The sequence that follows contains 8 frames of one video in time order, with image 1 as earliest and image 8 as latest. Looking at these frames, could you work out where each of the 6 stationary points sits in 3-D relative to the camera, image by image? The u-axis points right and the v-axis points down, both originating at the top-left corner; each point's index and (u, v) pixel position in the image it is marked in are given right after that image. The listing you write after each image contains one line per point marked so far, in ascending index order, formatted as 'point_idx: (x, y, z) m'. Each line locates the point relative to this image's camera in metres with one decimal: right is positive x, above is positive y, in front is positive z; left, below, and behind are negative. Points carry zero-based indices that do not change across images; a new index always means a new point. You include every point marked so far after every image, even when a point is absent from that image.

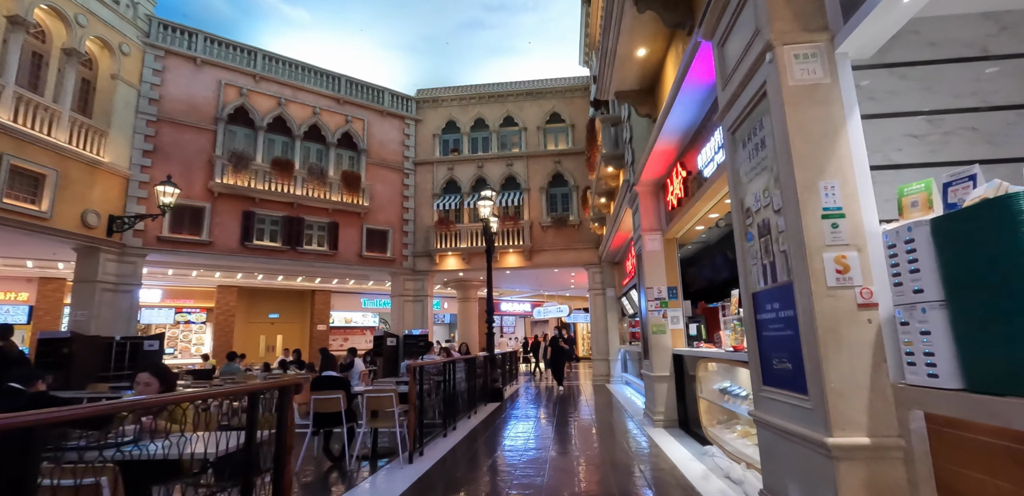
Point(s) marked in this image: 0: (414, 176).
0: (-3.2, +2.3, +15.6) m
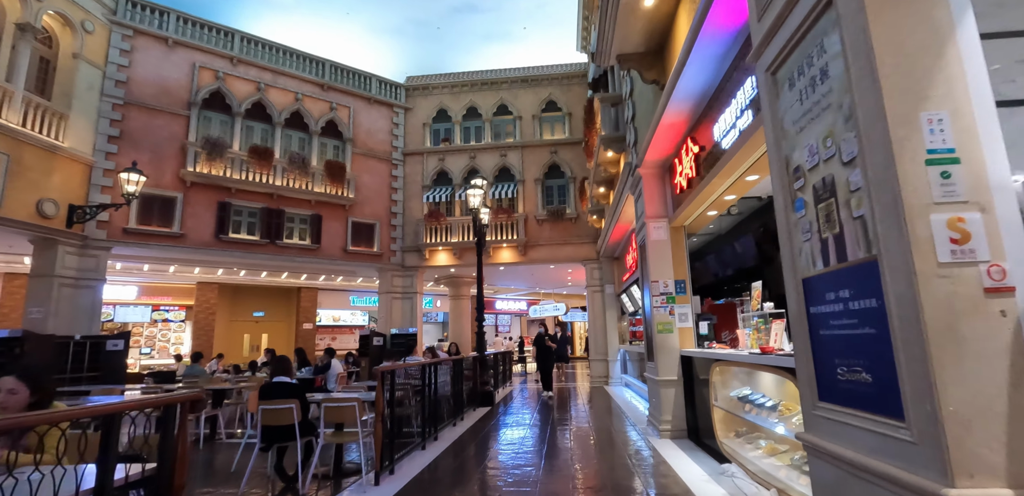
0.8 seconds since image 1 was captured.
0: (-3.3, +2.5, +14.8) m
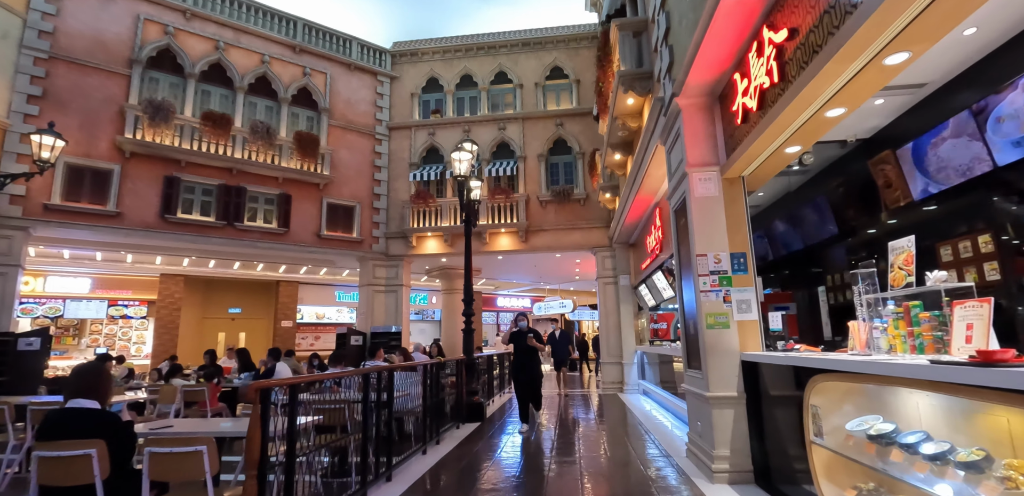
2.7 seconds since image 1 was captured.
0: (-3.3, +2.8, +13.1) m
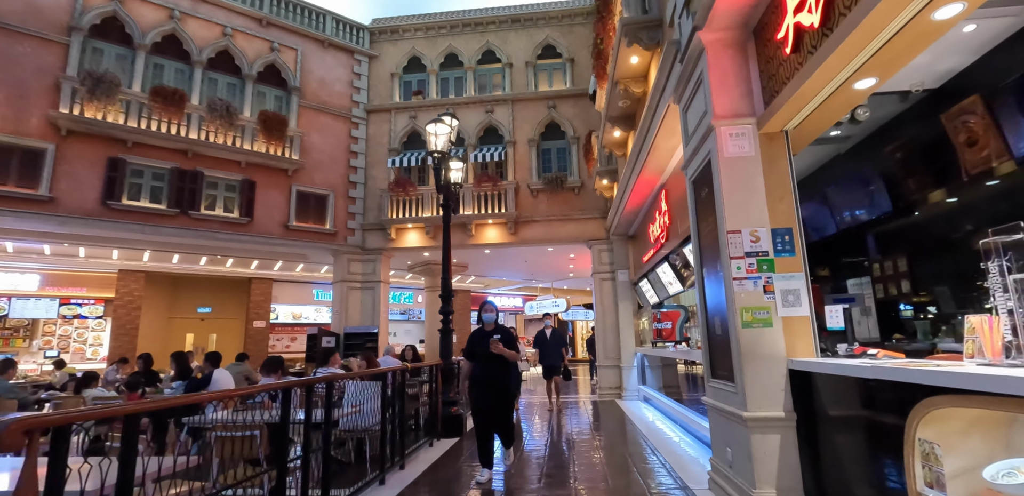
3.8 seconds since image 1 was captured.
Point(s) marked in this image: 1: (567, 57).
0: (-3.6, +3.0, +12.0) m
1: (+1.3, +4.6, +11.8) m
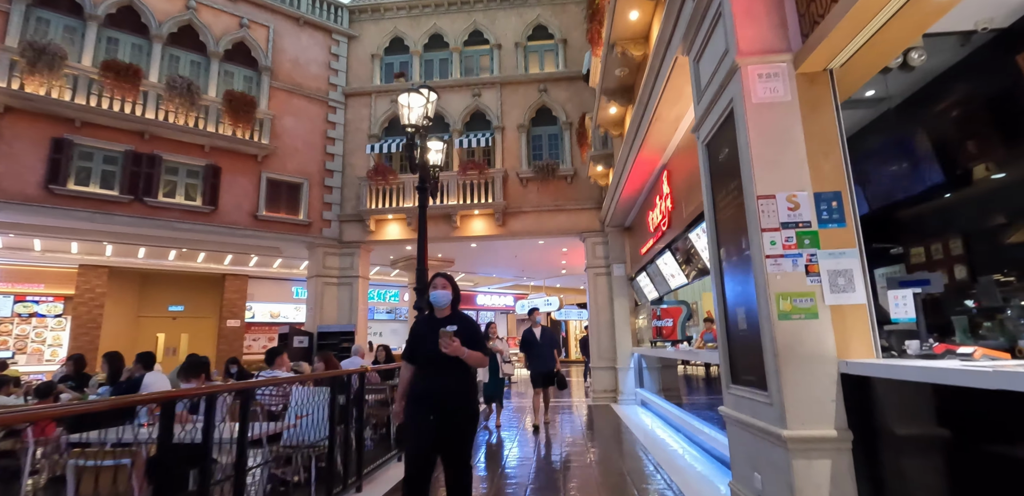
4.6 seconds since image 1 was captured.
0: (-3.9, +3.2, +11.2) m
1: (+1.1, +4.8, +11.1) m
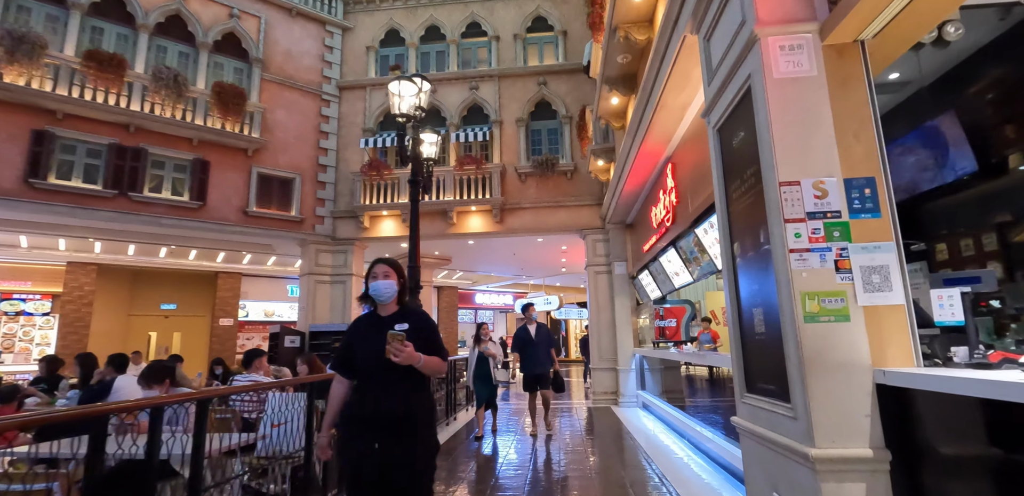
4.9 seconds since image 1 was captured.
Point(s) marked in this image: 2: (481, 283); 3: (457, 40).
0: (-3.9, +3.2, +10.9) m
1: (+1.0, +4.8, +10.7) m
2: (-1.2, -1.3, +18.4) m
3: (-1.2, +4.7, +11.0) m
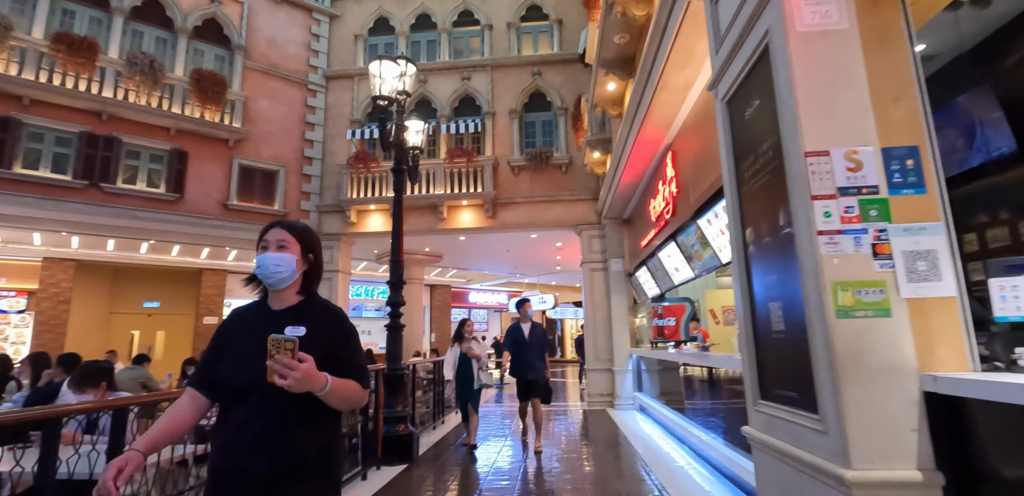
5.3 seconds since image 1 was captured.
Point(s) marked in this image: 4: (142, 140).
0: (-4.1, +3.3, +10.5) m
1: (+0.9, +4.9, +10.4) m
2: (-1.4, -1.2, +18.1) m
3: (-1.4, +4.8, +10.6) m
4: (-6.4, +1.9, +8.5) m
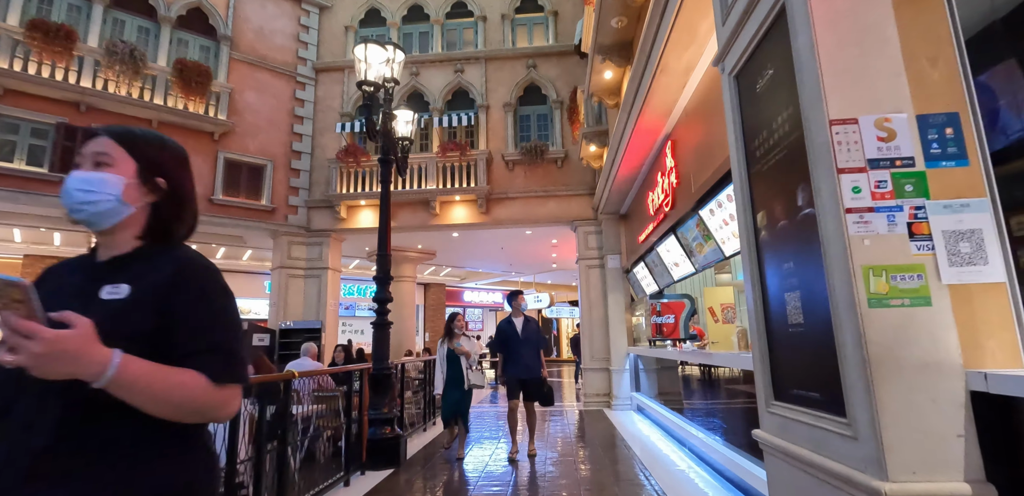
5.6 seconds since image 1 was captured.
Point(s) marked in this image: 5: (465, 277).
0: (-4.2, +3.4, +10.2) m
1: (+0.8, +5.0, +10.2) m
2: (-1.6, -1.2, +17.8) m
3: (-1.5, +4.9, +10.4) m
4: (-6.5, +1.9, +8.2) m
5: (-1.7, -1.0, +17.0) m
